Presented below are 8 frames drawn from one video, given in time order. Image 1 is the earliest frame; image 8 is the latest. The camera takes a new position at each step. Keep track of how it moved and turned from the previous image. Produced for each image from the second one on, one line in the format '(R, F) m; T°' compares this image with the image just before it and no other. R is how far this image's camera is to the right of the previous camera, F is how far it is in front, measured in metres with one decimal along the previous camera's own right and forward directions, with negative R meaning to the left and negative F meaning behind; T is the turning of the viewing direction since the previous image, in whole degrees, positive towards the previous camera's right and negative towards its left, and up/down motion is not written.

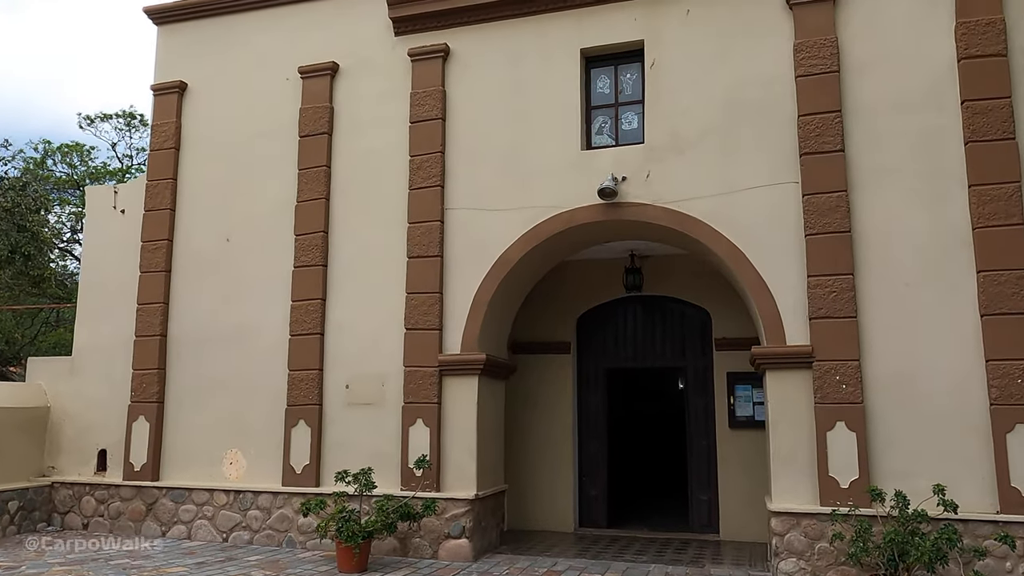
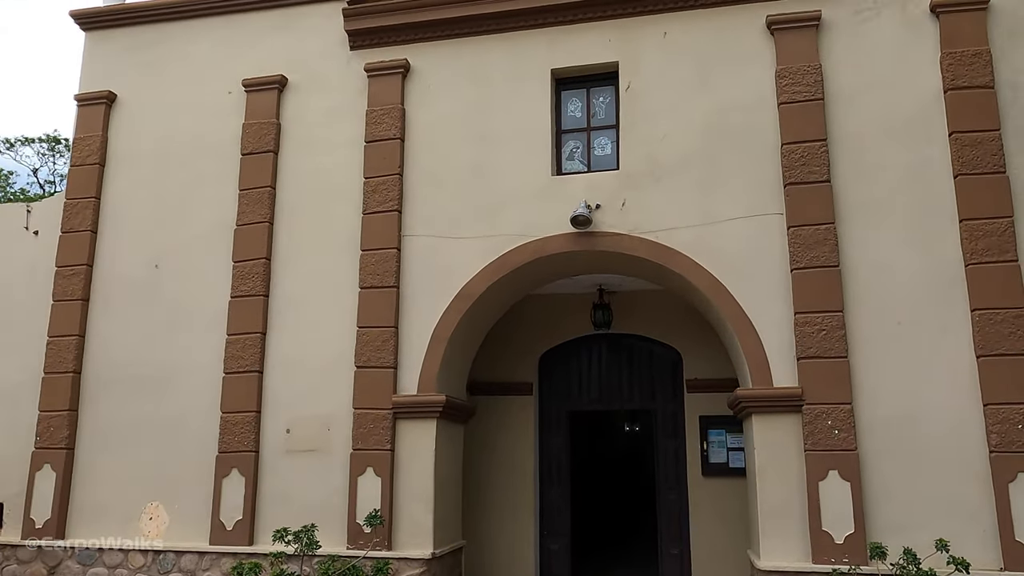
(-0.2, +0.7) m; +5°
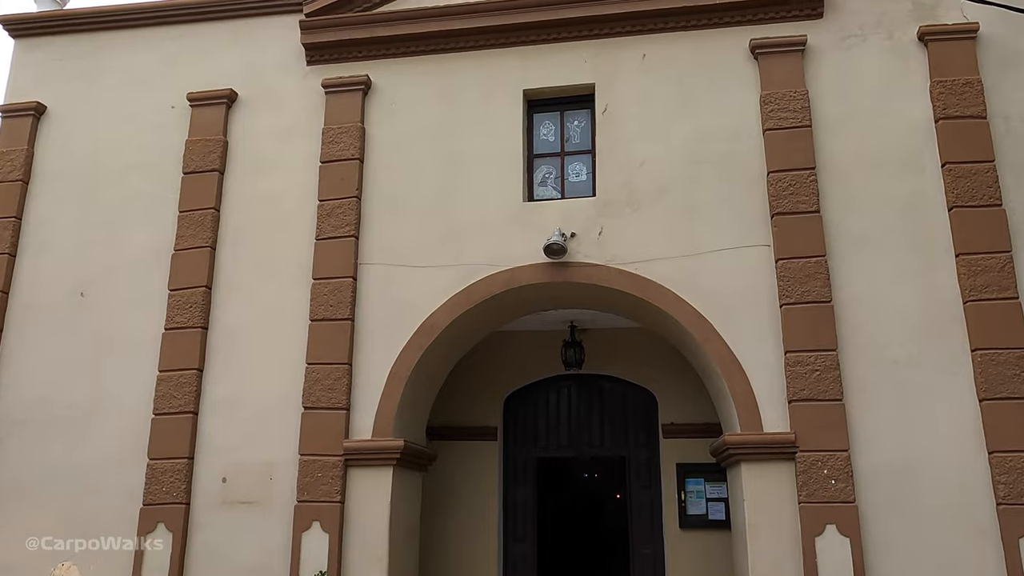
(-0.1, +0.6) m; +3°
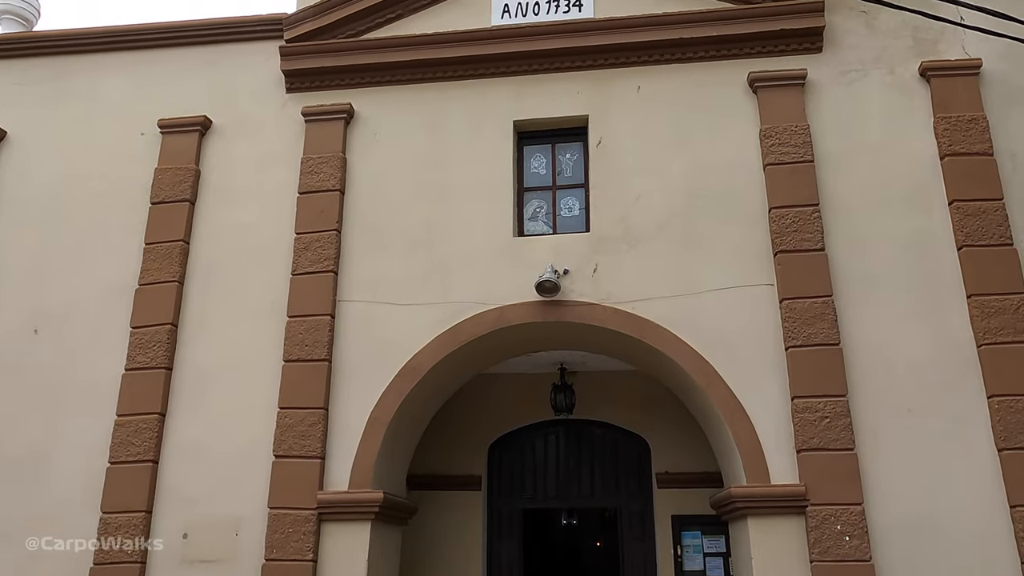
(-0.1, +0.4) m; +2°
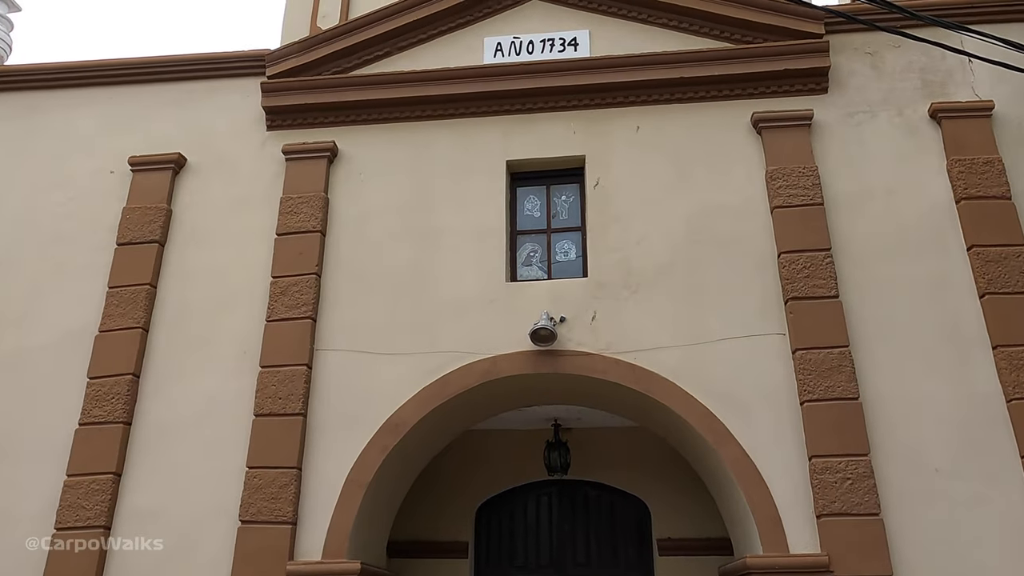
(-0.1, +0.5) m; +1°
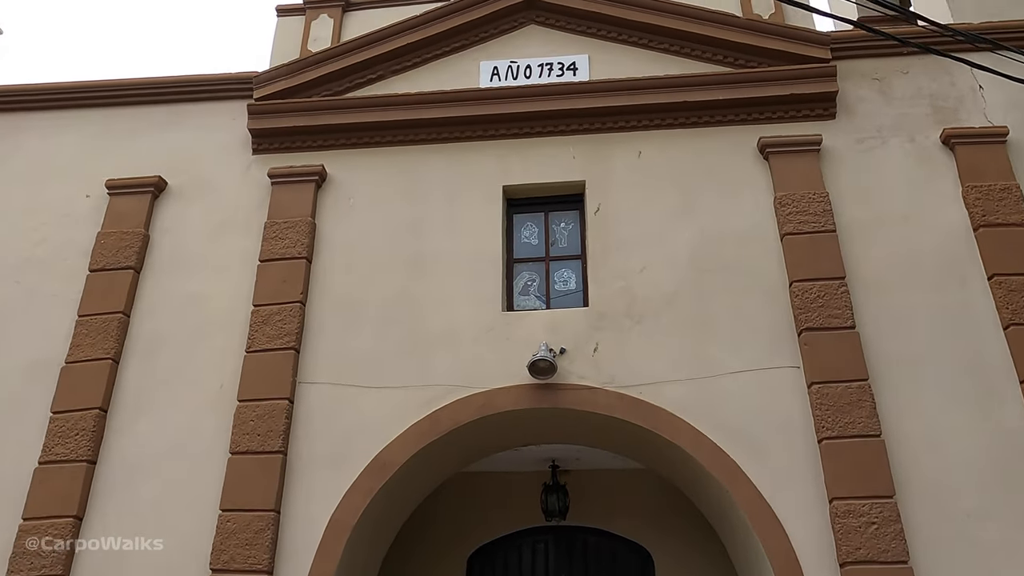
(-0.1, +0.4) m; +1°
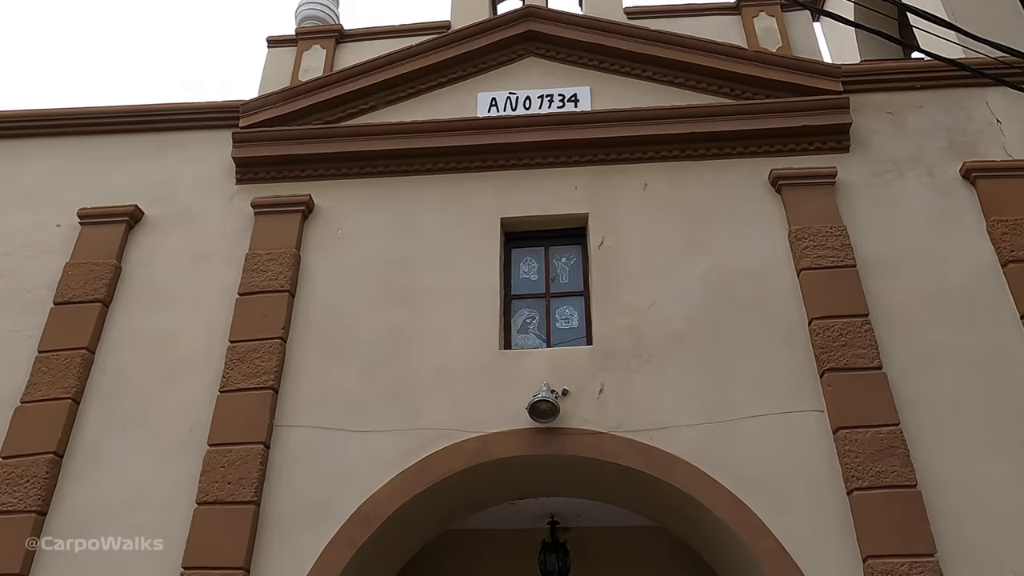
(-0.1, +0.4) m; +1°
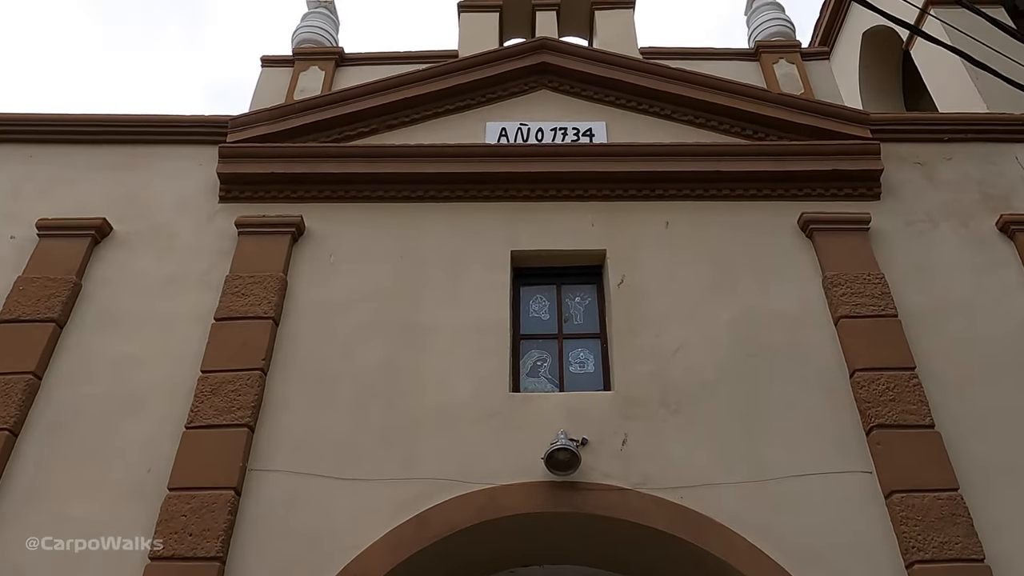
(-0.4, +0.6) m; +3°
